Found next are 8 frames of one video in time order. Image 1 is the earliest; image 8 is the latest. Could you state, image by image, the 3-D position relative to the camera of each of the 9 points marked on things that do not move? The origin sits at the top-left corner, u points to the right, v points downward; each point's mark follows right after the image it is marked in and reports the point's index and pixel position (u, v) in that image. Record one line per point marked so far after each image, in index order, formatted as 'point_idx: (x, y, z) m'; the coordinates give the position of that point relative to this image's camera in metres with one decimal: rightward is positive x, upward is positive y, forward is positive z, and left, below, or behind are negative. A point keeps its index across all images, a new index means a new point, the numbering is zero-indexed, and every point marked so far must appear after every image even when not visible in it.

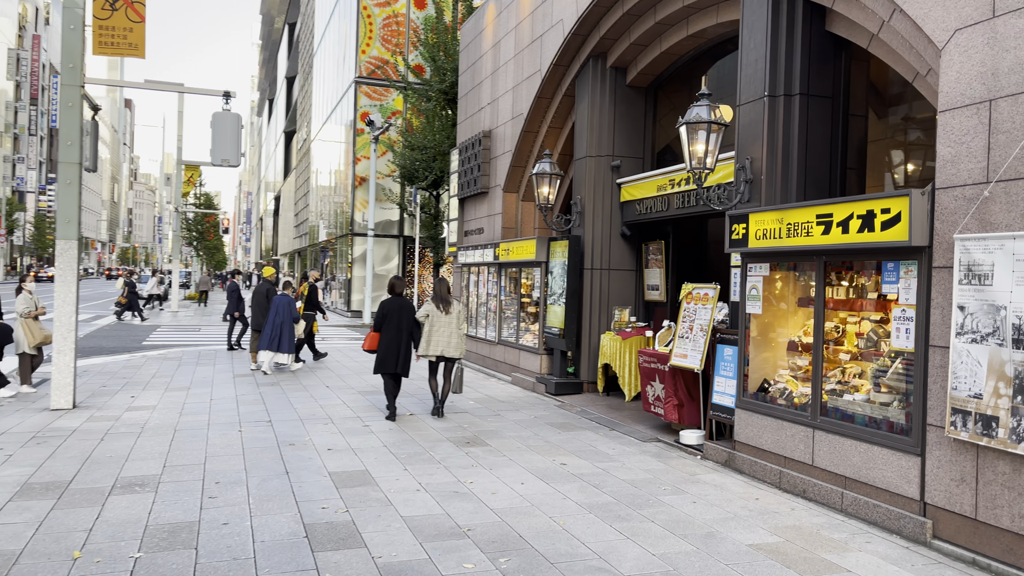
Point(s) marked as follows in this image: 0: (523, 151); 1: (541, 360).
0: (+0.2, +2.3, +14.0) m
1: (+0.5, -1.1, +12.5) m
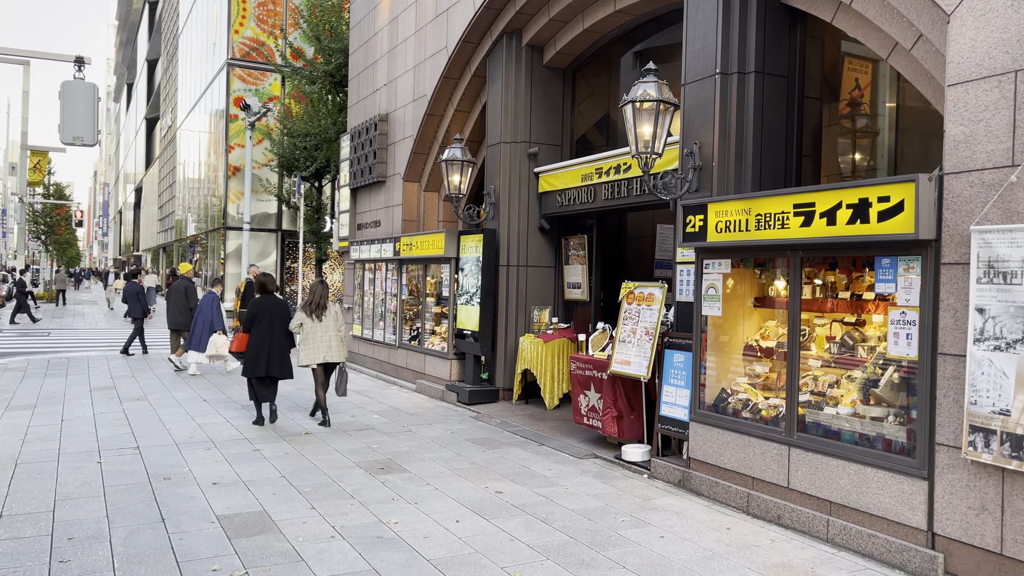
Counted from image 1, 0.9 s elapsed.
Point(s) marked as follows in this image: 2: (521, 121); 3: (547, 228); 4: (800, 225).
0: (-1.4, +2.3, +12.9) m
1: (-0.8, -1.1, +11.4) m
2: (+0.1, +2.2, +10.8) m
3: (+0.5, +0.8, +10.8) m
4: (+1.9, +0.4, +5.5) m
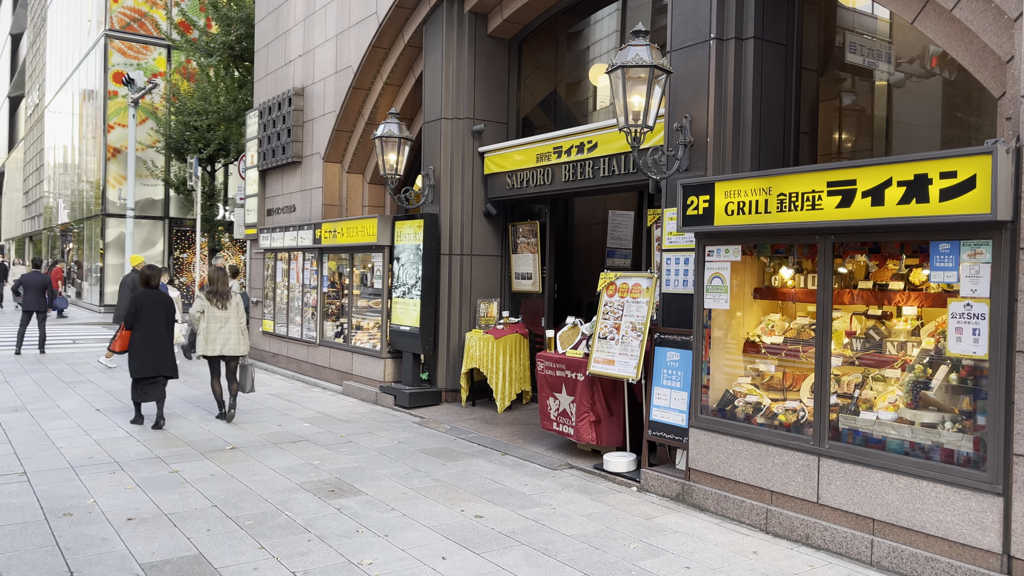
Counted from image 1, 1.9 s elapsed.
0: (-2.3, +2.5, +11.7) m
1: (-1.6, -1.0, +10.3) m
2: (-0.6, +2.3, +9.9) m
3: (-0.2, +0.9, +9.9) m
4: (+1.9, +0.5, +4.9) m
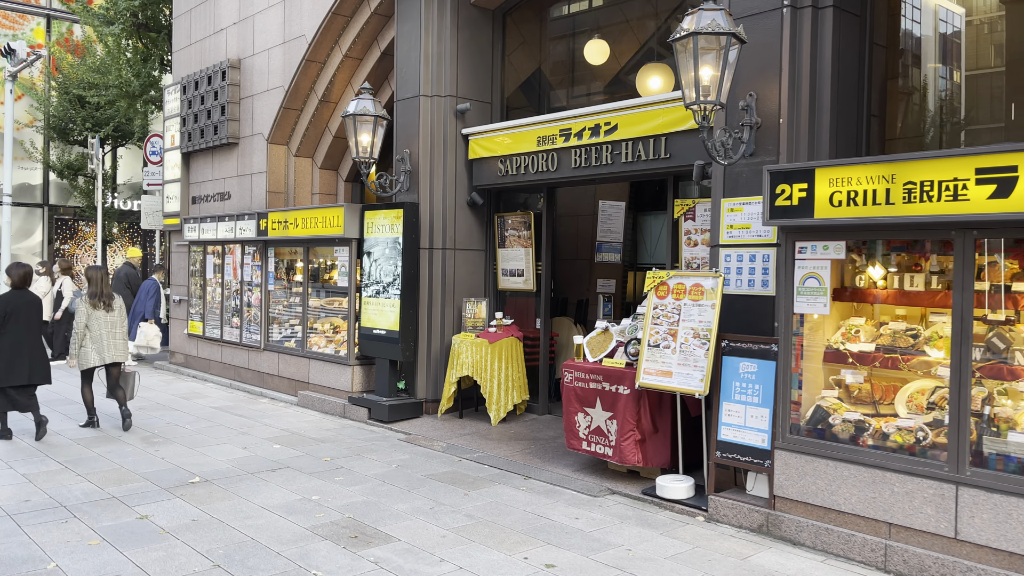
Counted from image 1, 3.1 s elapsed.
0: (-2.7, +2.5, +10.4) m
1: (-1.8, -1.0, +9.2) m
2: (-0.7, +2.3, +8.8) m
3: (-0.4, +0.9, +8.9) m
4: (+2.4, +0.5, +4.2) m
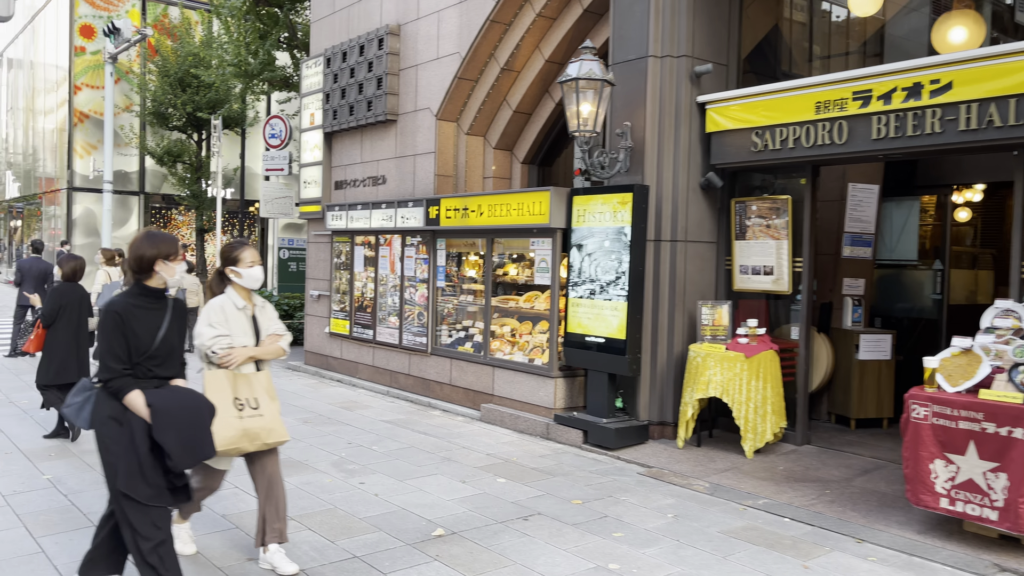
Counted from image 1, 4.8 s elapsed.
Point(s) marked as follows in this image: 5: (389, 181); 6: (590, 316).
0: (-0.4, +2.5, +9.0) m
1: (+0.4, -1.0, +7.8) m
2: (+1.5, +2.3, +7.3) m
3: (+1.8, +0.9, +7.4) m
4: (+4.3, +0.4, +2.5) m
5: (-1.5, +1.3, +10.3) m
6: (+0.7, -0.2, +7.4) m
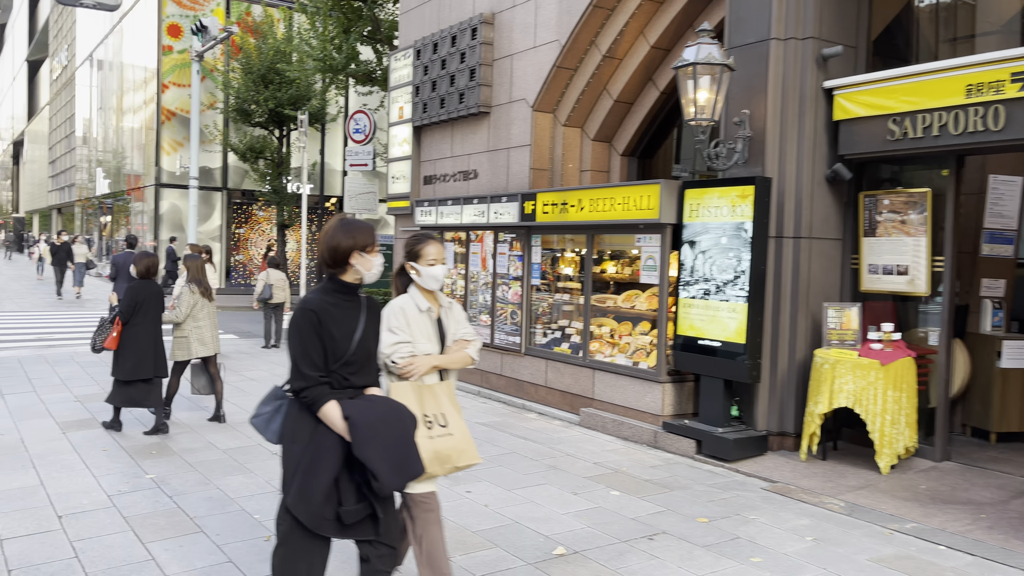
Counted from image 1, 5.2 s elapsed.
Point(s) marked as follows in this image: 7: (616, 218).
0: (+0.7, +2.6, +8.6) m
1: (+1.4, -0.9, +7.3) m
2: (+2.4, +2.3, +6.8) m
3: (+2.8, +0.9, +6.8) m
4: (+4.8, +0.3, +1.8) m
5: (-0.4, +1.4, +10.0) m
6: (+1.6, -0.2, +6.9) m
7: (+1.0, +0.7, +7.8) m
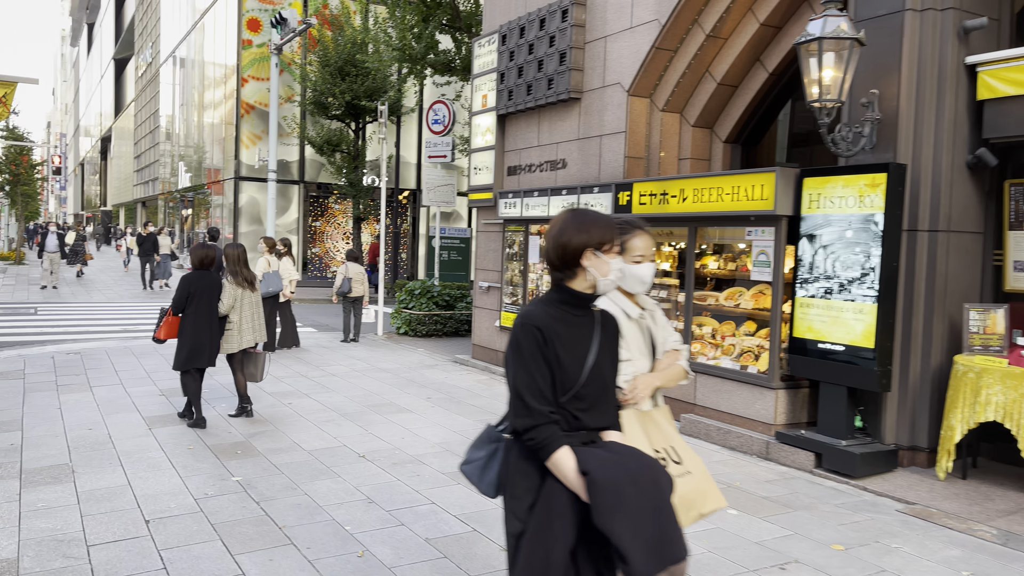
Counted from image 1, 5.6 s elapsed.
0: (+1.7, +2.6, +8.0) m
1: (+2.2, -0.9, +6.7) m
2: (+3.2, +2.3, +6.1) m
3: (+3.5, +0.9, +6.1) m
4: (+5.2, +0.3, +0.9) m
5: (+0.7, +1.4, +9.5) m
6: (+2.4, -0.2, +6.3) m
7: (+1.8, +0.7, +7.2) m
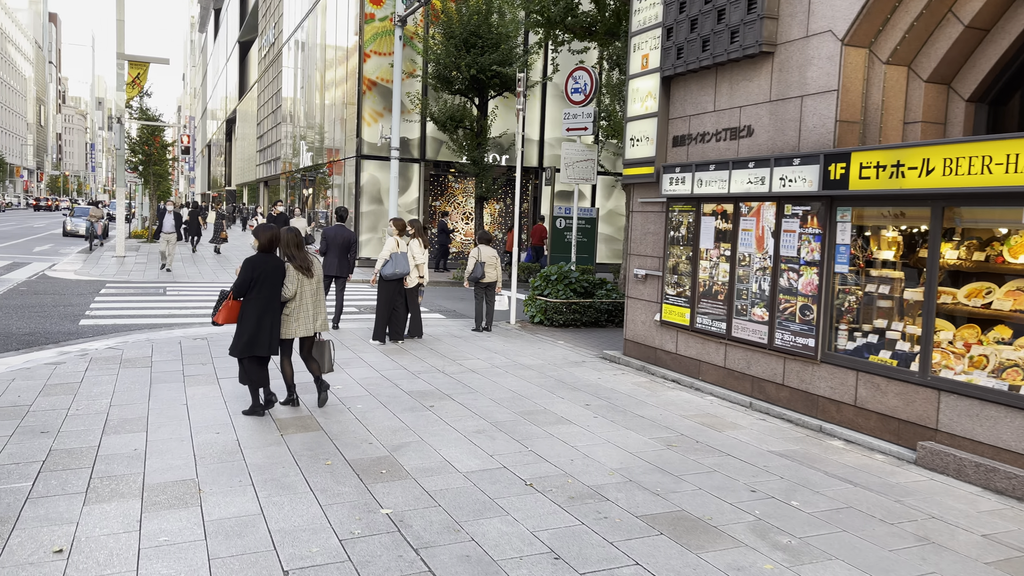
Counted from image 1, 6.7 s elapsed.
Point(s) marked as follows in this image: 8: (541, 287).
0: (+3.2, +2.6, +6.4) m
1: (+3.5, -0.9, +5.1) m
2: (+4.5, +2.3, +4.3) m
3: (+4.8, +0.9, +4.3) m
4: (+5.7, +0.1, -1.1) m
5: (+2.4, +1.5, +8.0) m
6: (+3.7, -0.2, +4.7) m
7: (+3.2, +0.7, +5.6) m
8: (+0.5, 0.0, +13.4) m
